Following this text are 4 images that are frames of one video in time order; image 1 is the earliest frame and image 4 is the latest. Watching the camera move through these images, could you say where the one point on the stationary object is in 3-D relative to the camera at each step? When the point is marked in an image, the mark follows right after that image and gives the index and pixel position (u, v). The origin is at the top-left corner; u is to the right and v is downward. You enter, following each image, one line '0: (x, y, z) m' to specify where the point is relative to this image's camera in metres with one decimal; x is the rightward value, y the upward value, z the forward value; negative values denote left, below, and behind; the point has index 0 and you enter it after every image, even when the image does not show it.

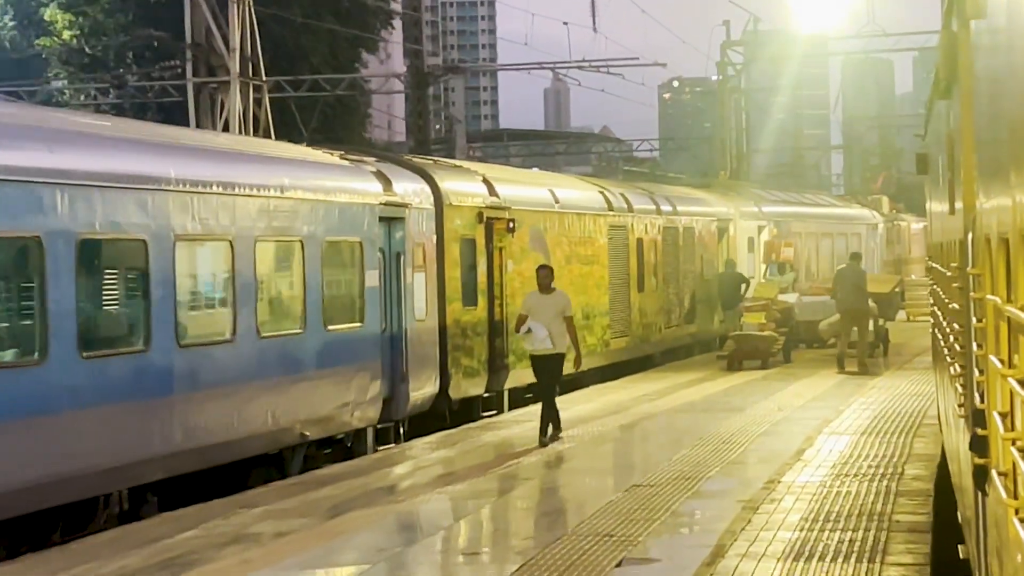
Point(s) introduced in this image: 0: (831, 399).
0: (+2.4, -0.9, +16.1) m
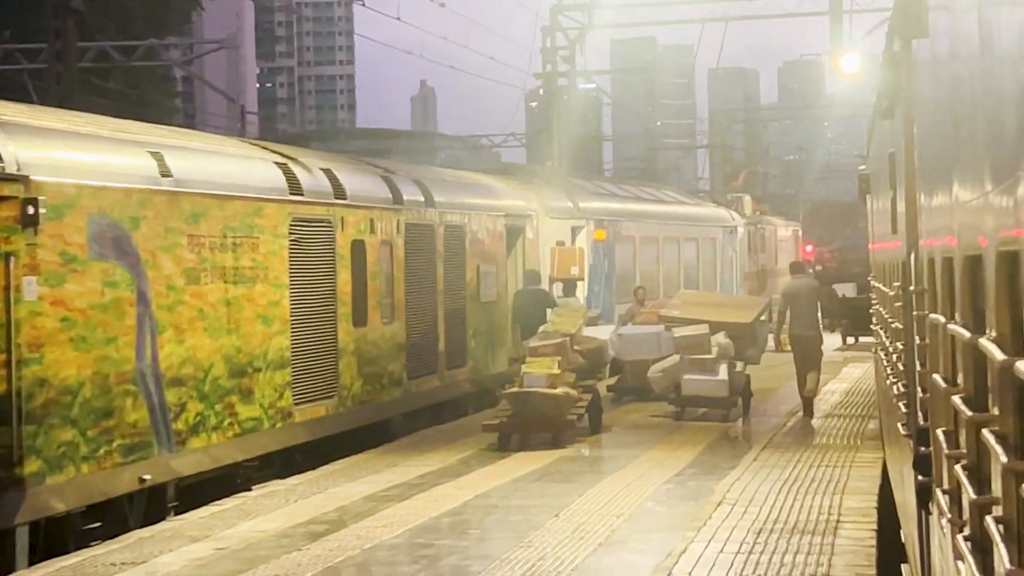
0: (+0.5, -1.0, +8.5) m
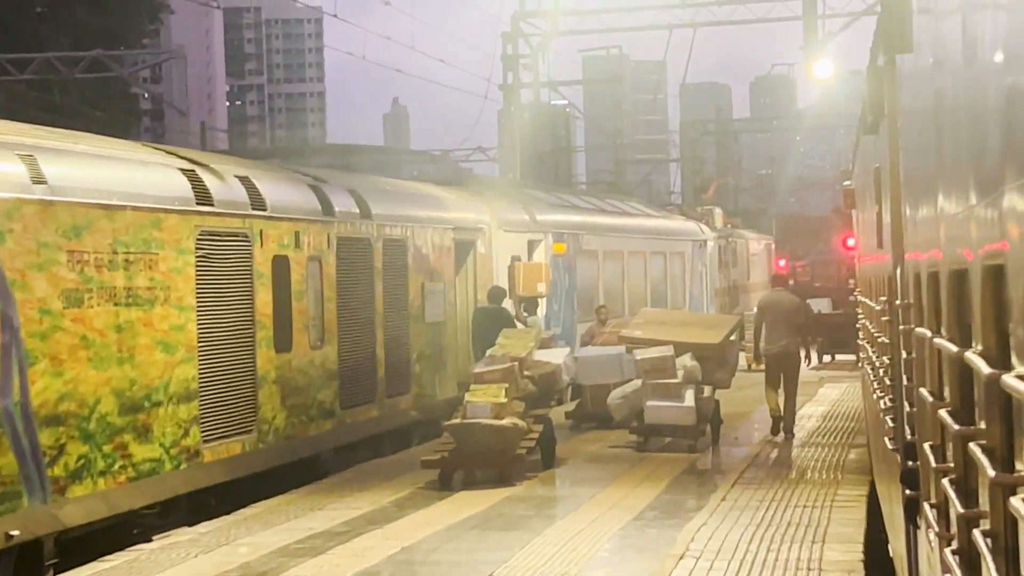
0: (+0.2, -1.1, +7.2) m
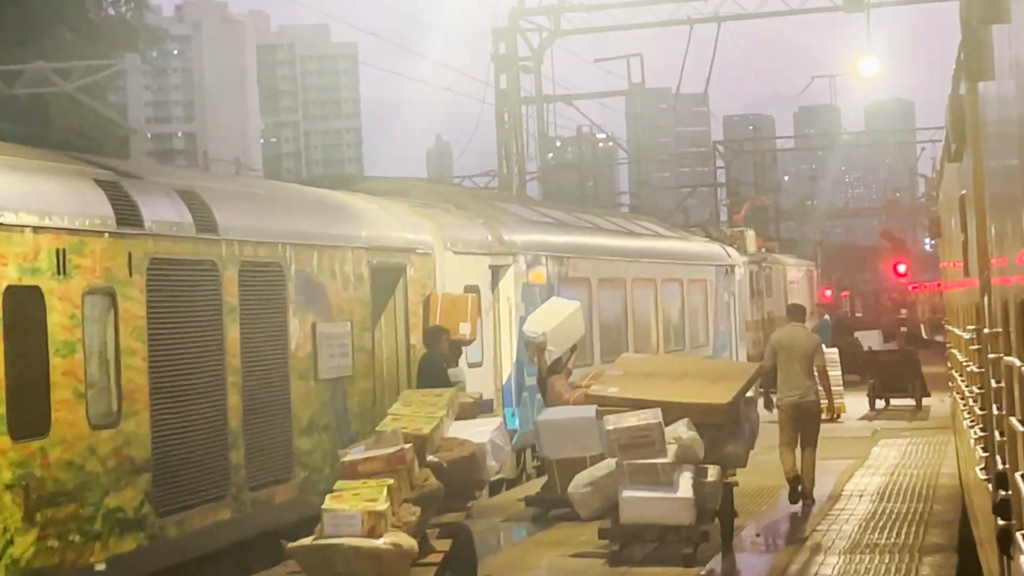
0: (-0.3, -1.2, +2.8) m
